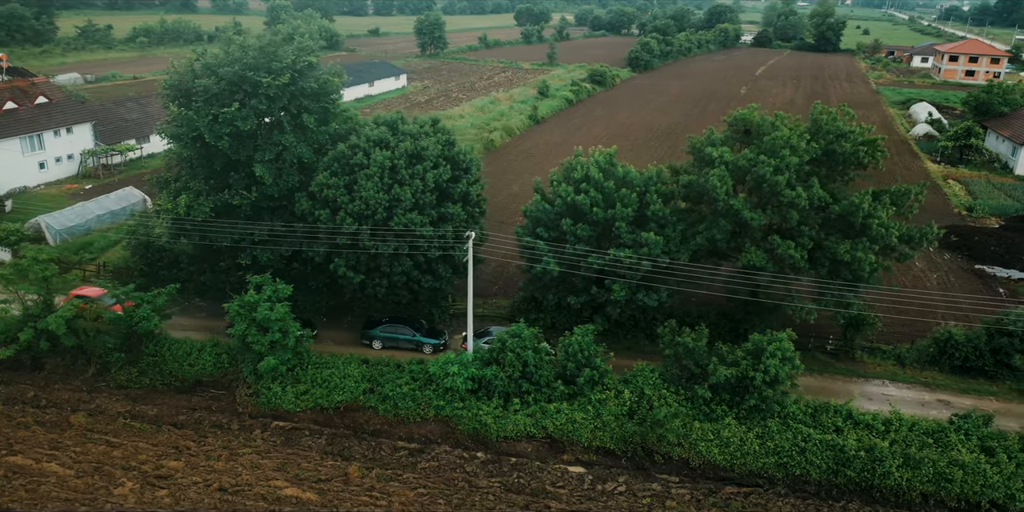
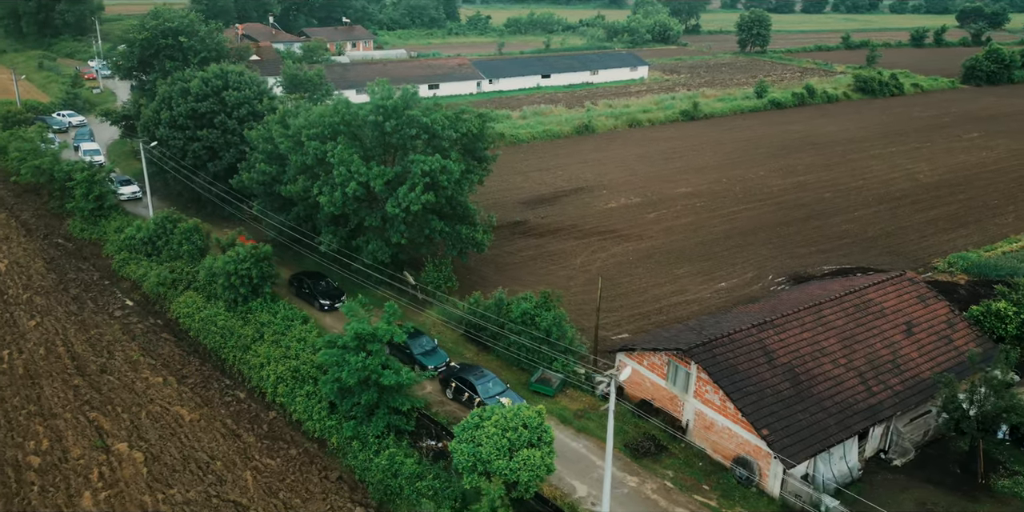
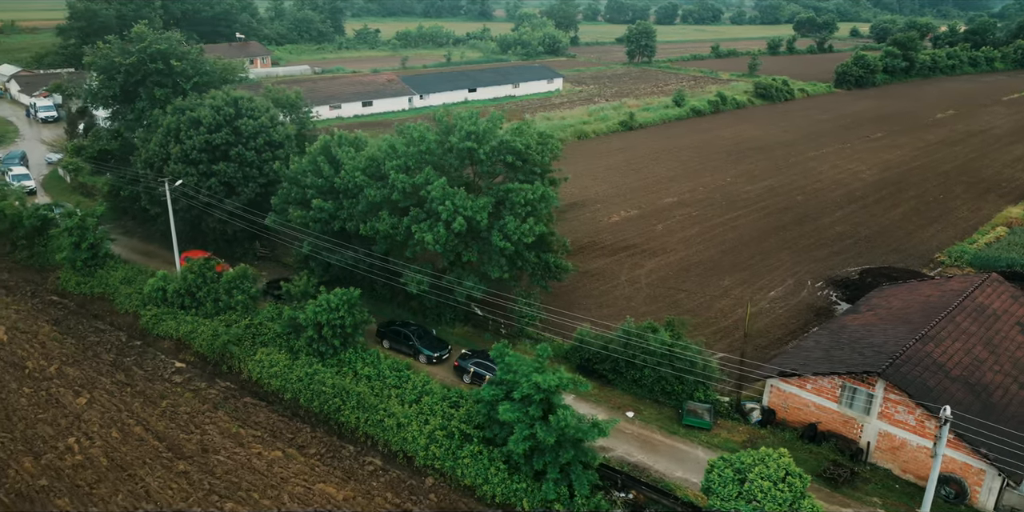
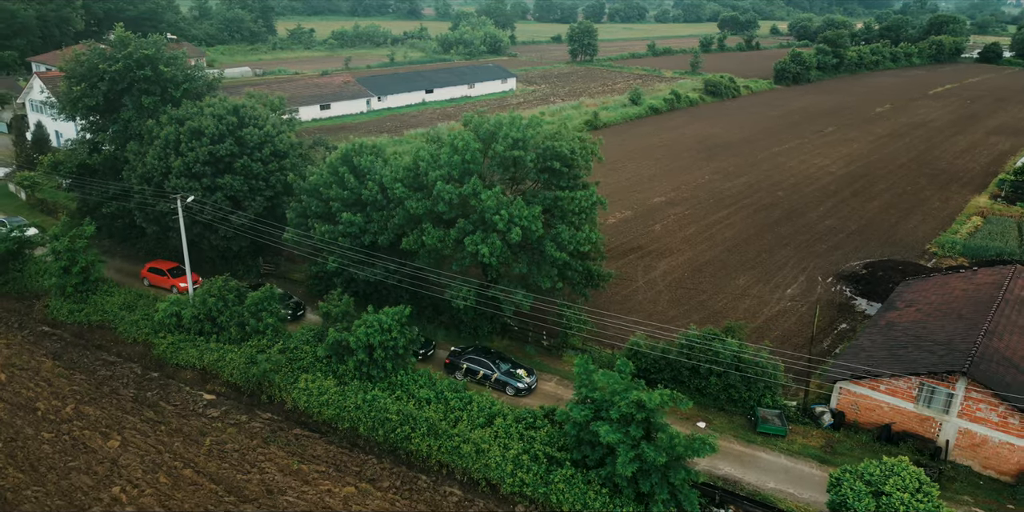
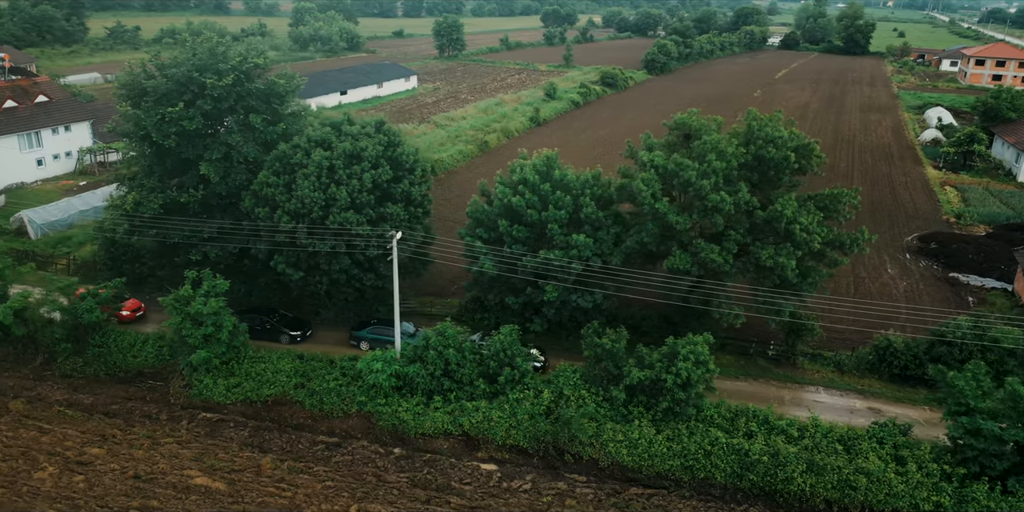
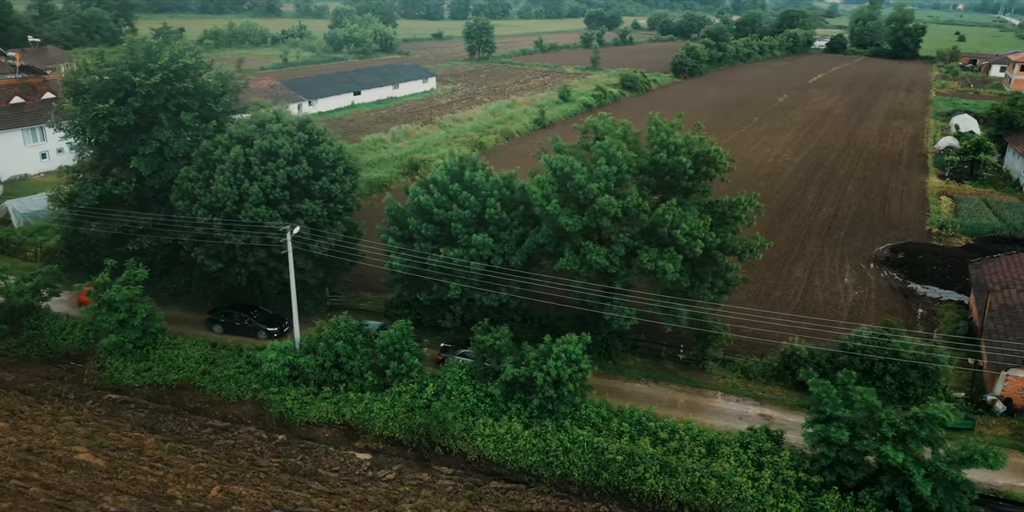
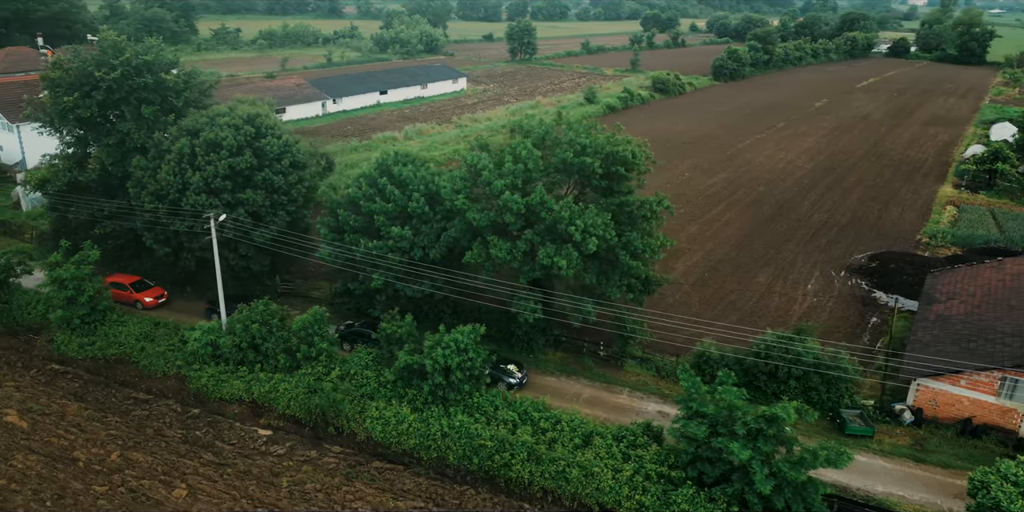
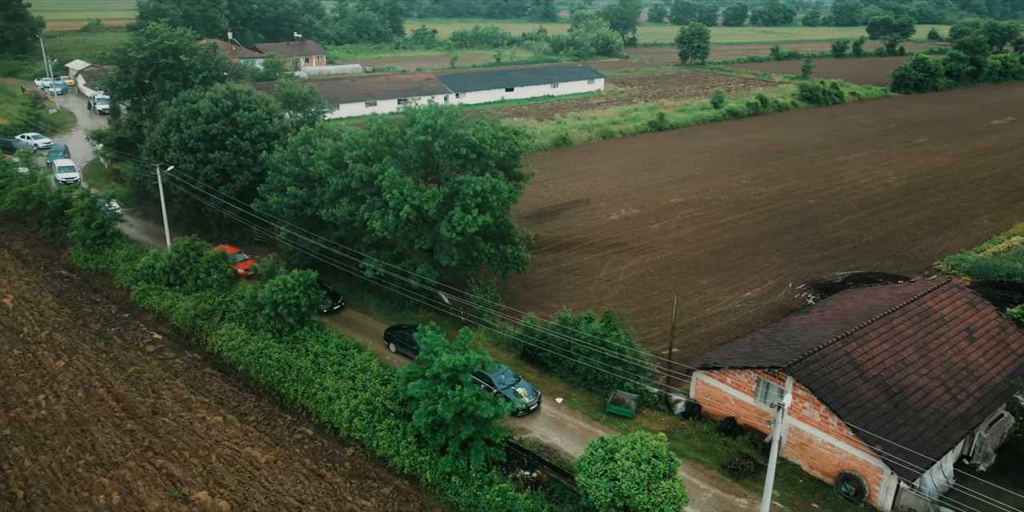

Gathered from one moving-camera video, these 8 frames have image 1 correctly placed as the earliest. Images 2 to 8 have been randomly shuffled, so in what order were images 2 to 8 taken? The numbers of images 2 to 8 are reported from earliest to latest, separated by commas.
5, 6, 7, 4, 3, 8, 2
